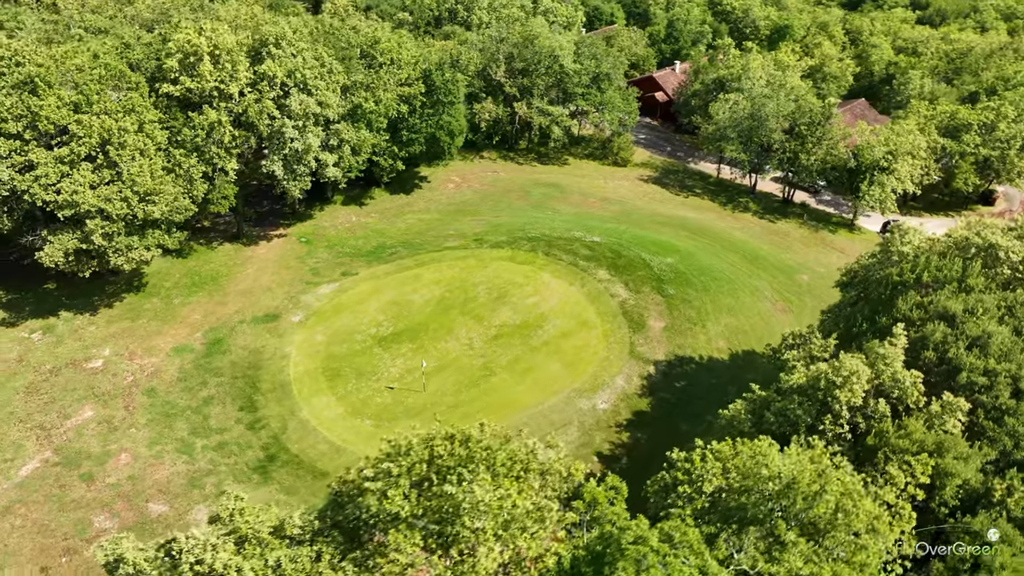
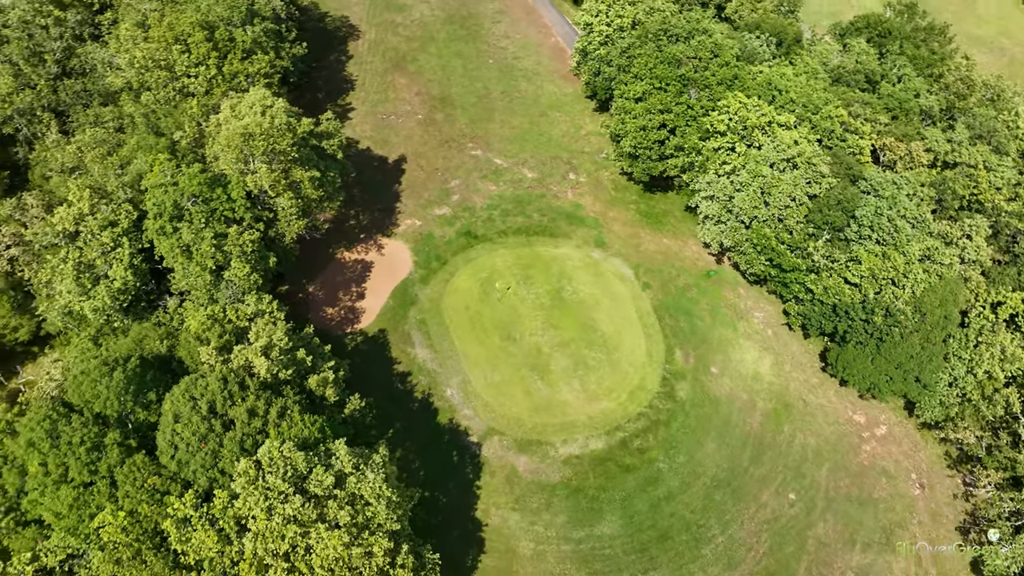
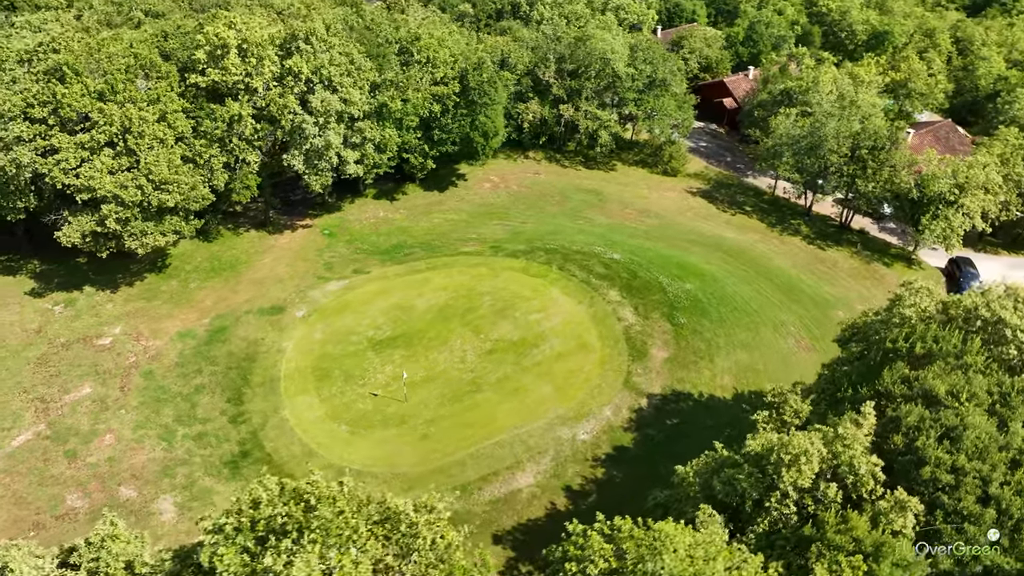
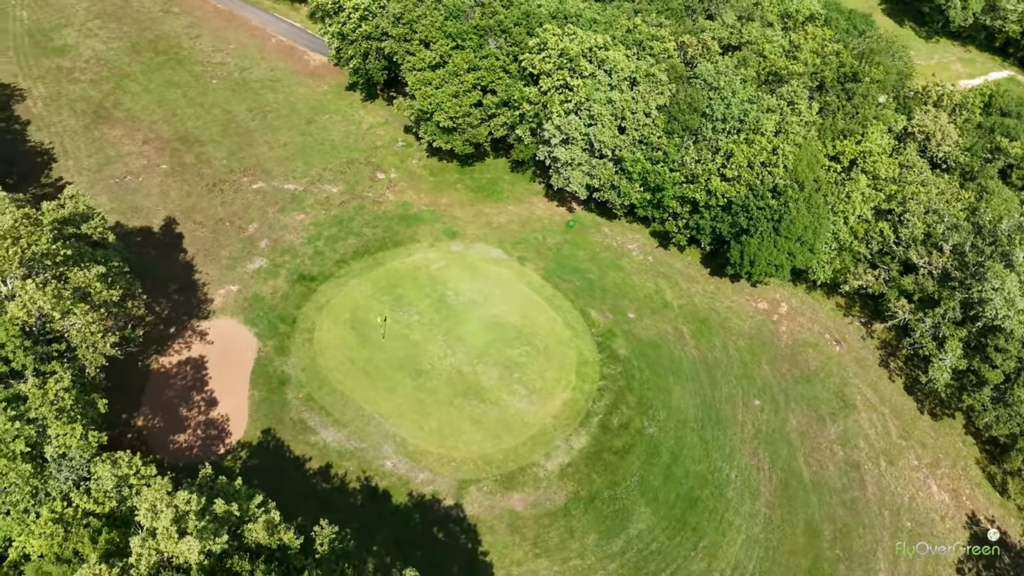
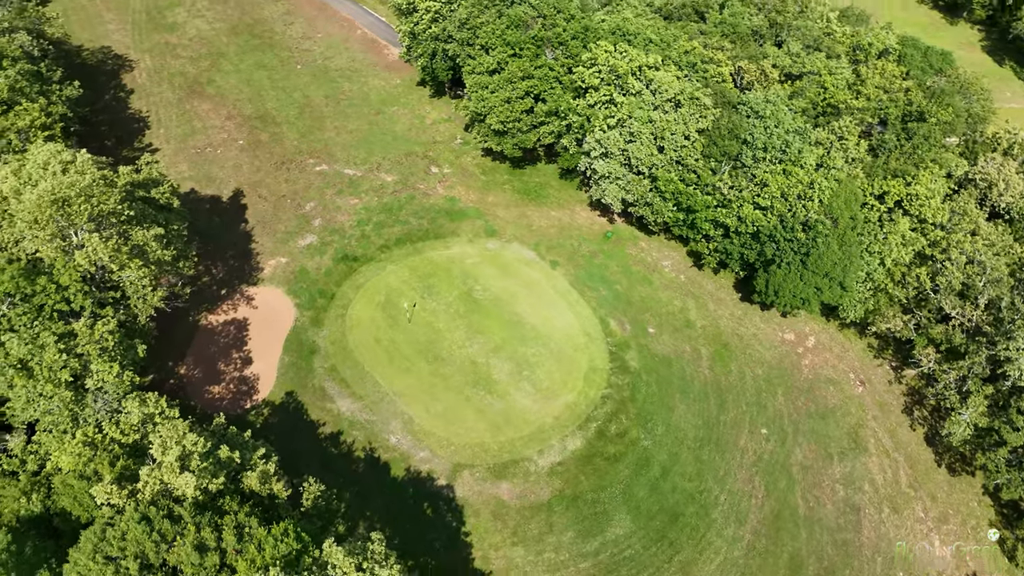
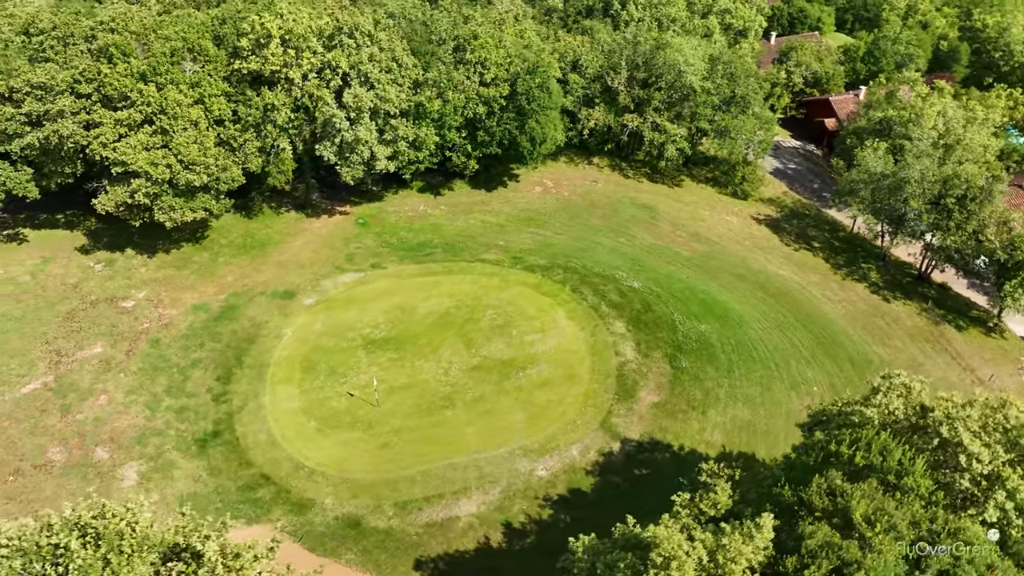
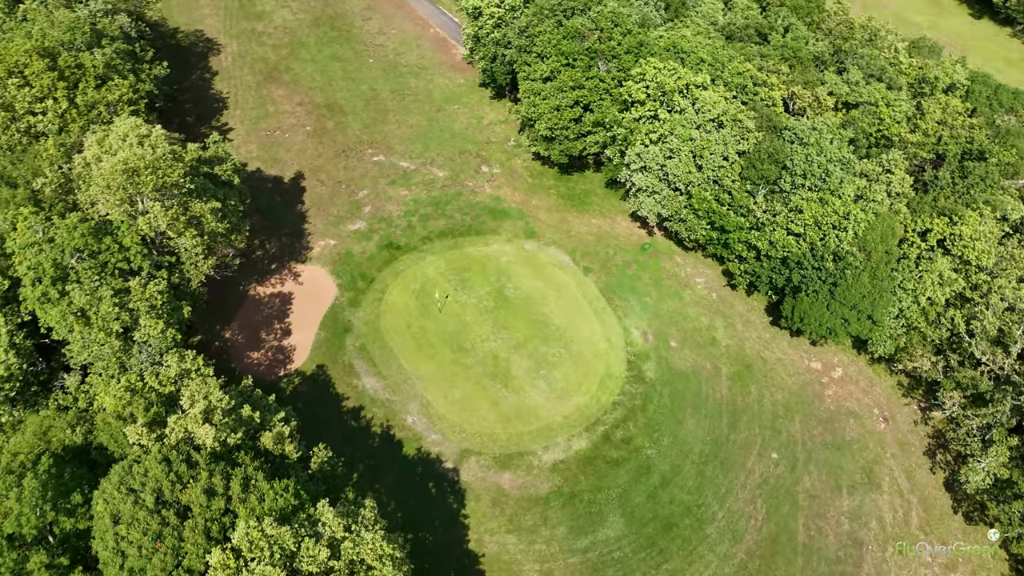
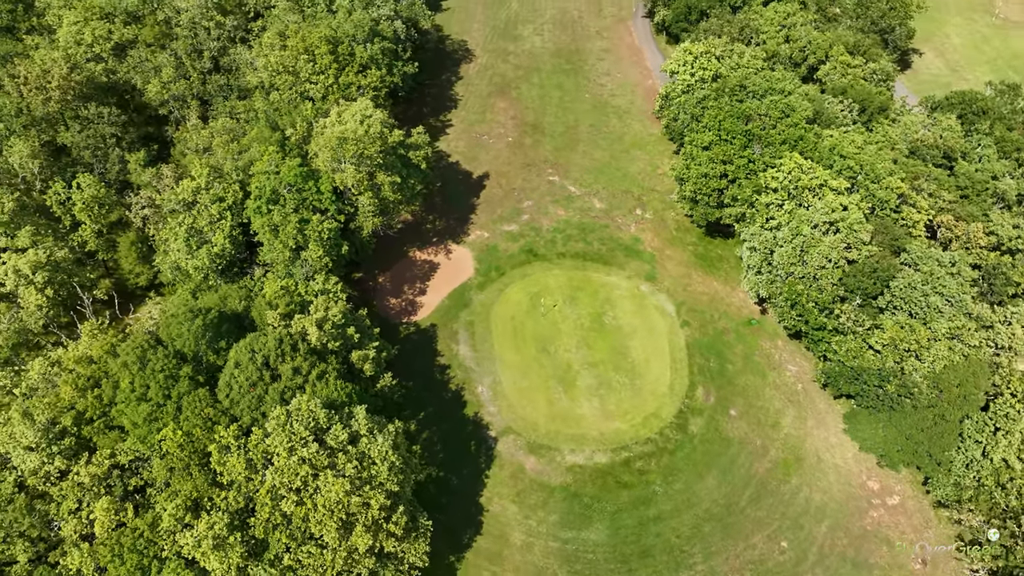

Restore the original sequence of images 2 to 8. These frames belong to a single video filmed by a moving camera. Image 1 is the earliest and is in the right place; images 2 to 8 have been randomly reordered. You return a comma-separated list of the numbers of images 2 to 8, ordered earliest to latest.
3, 6, 4, 5, 7, 2, 8
